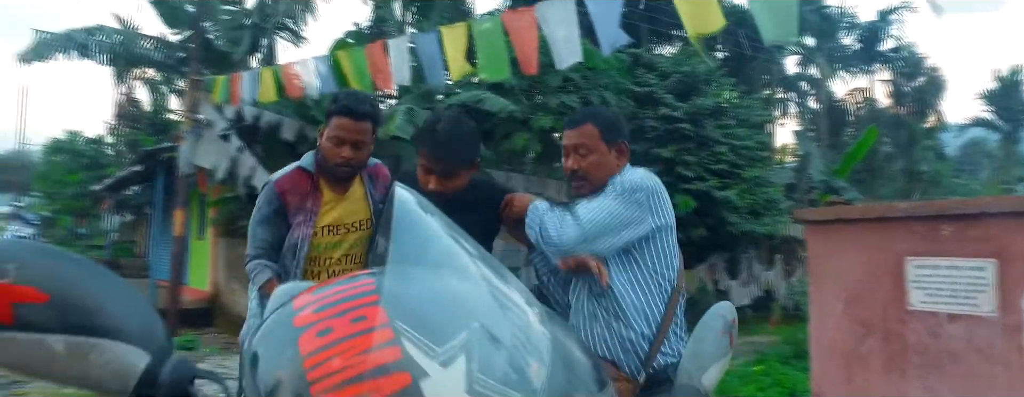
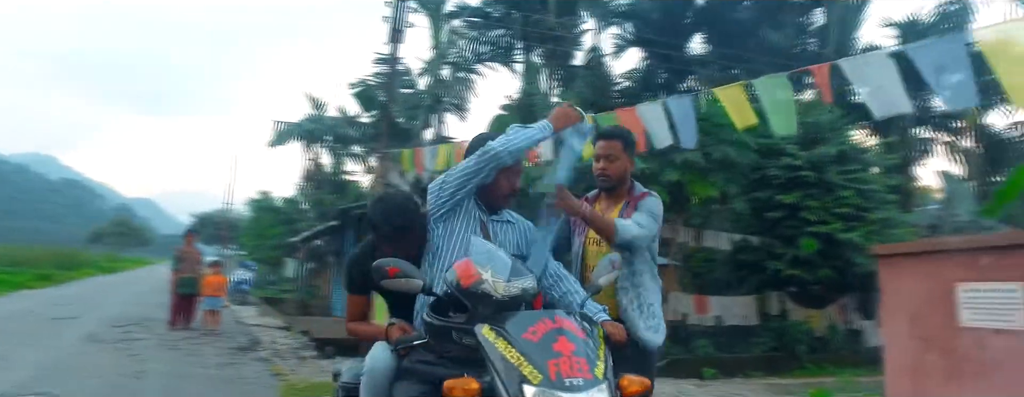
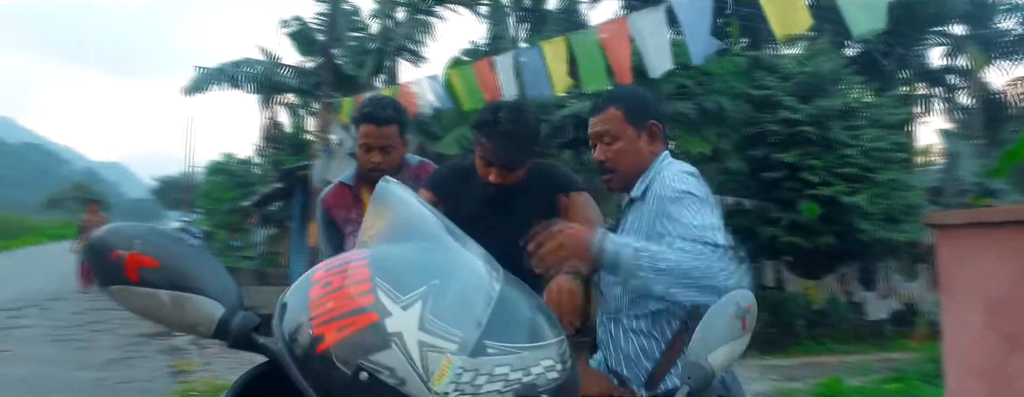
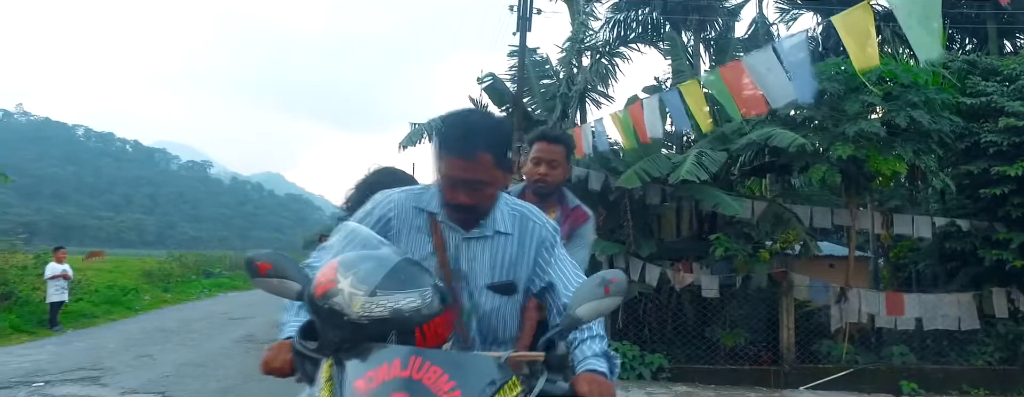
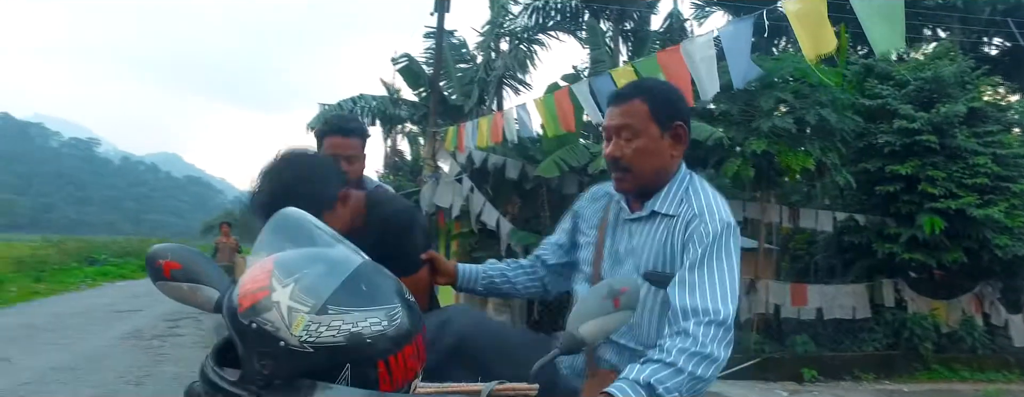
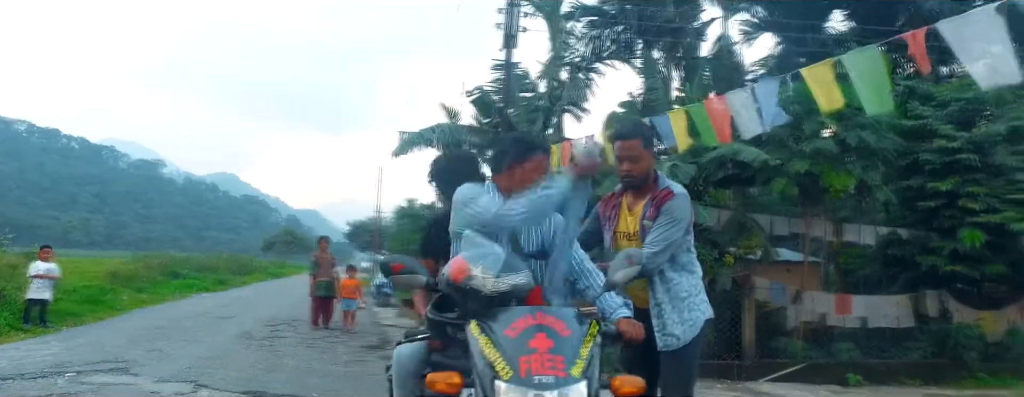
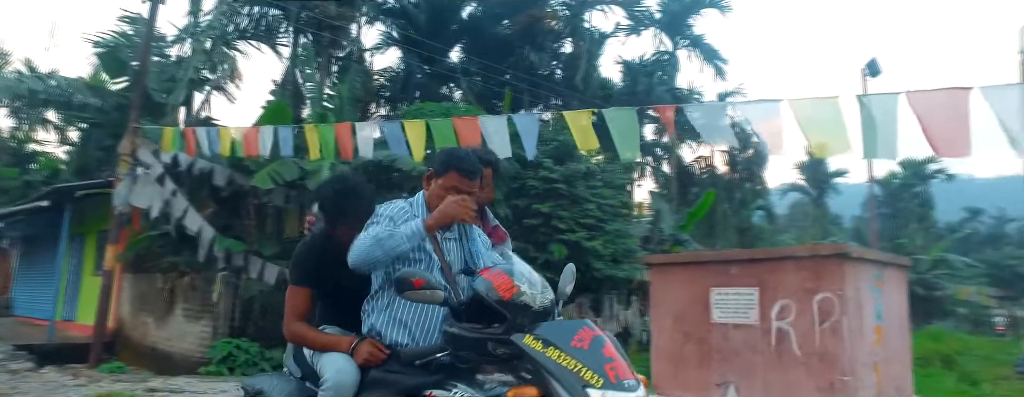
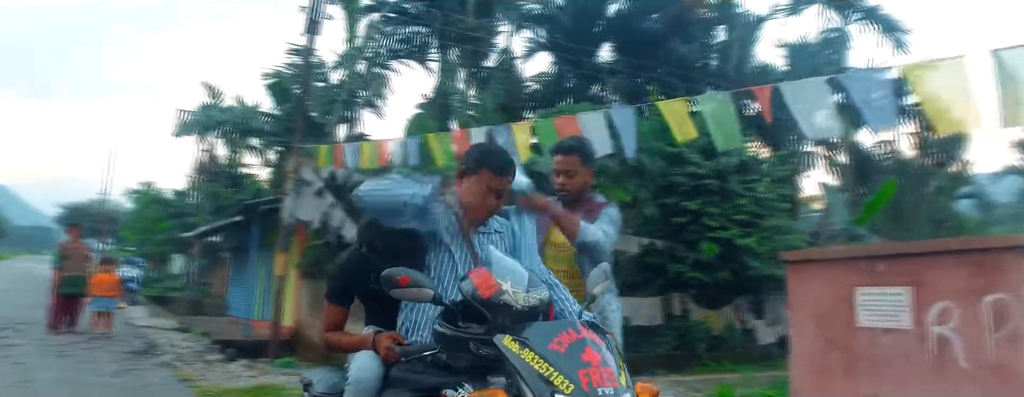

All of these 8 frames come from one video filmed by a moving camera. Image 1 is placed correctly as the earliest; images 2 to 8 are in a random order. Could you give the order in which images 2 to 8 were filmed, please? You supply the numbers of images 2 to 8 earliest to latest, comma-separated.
3, 5, 4, 6, 2, 8, 7
